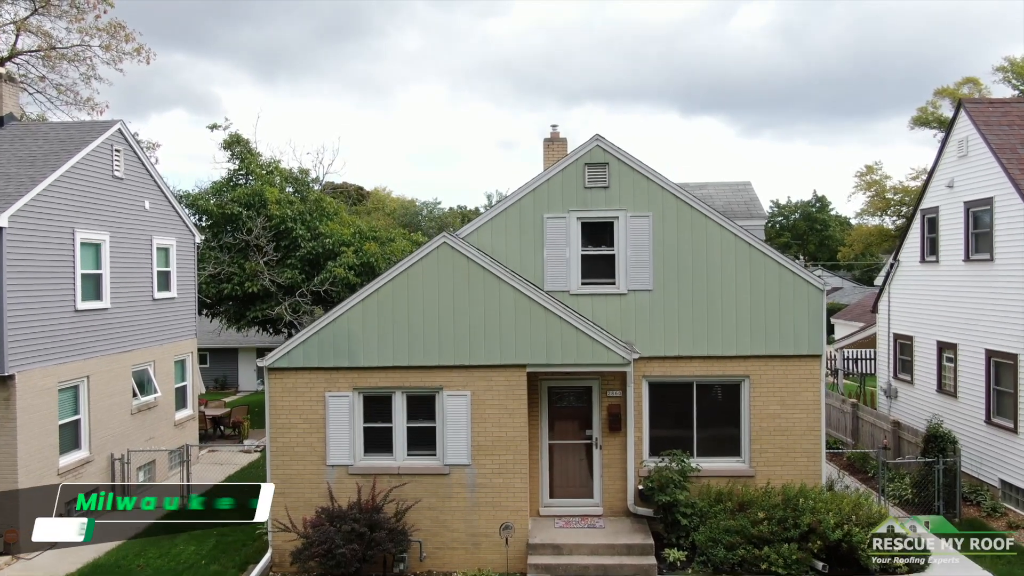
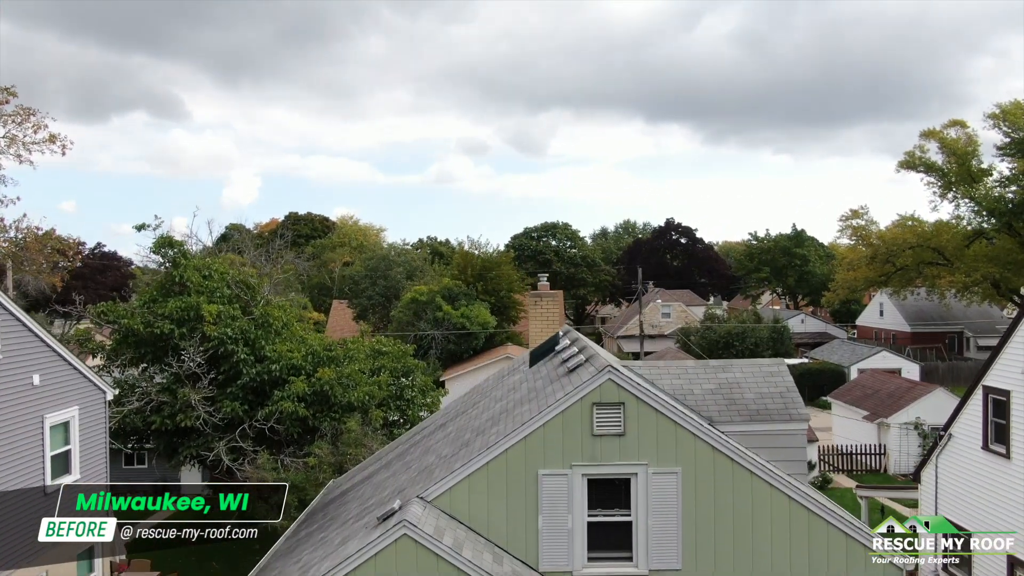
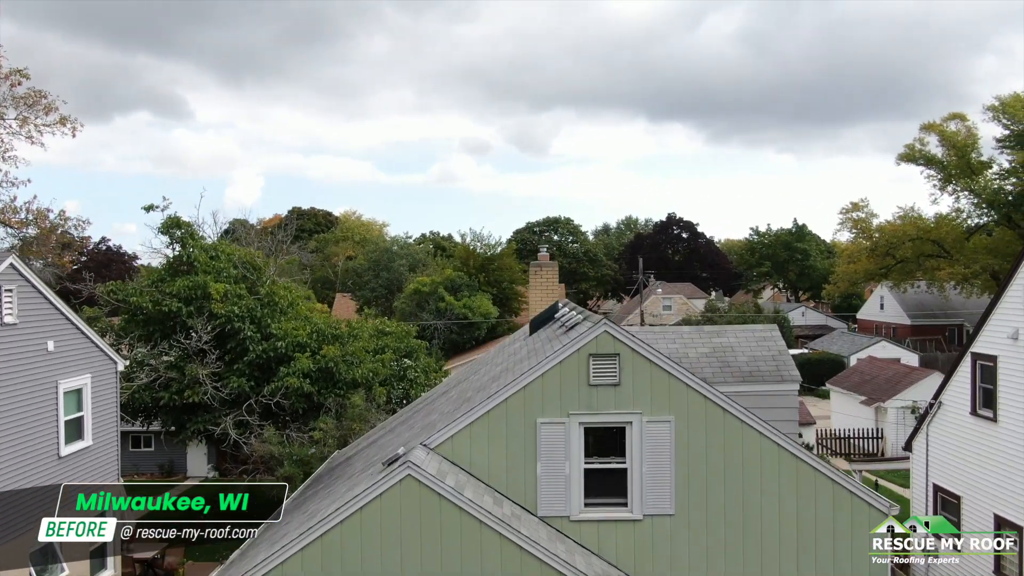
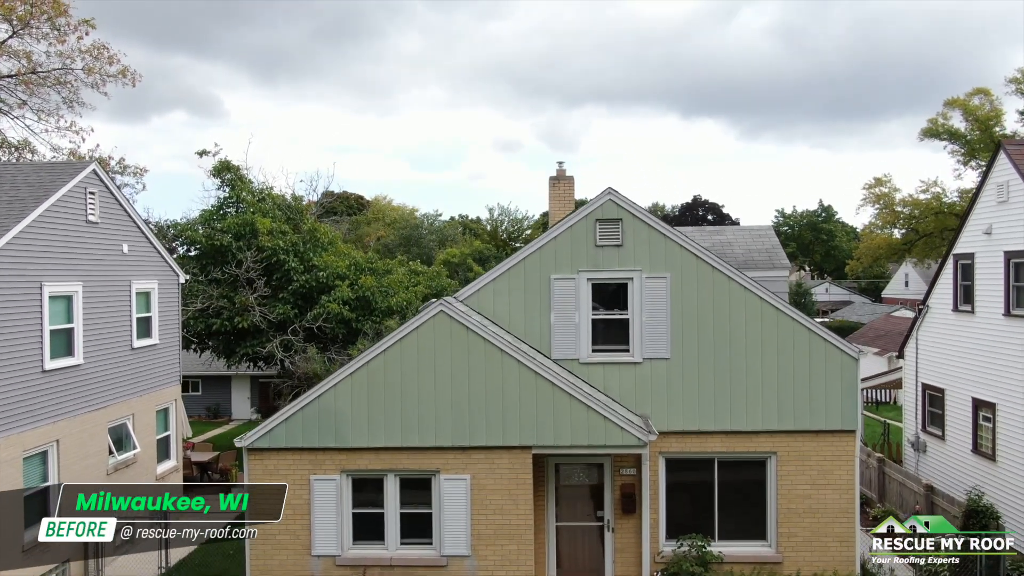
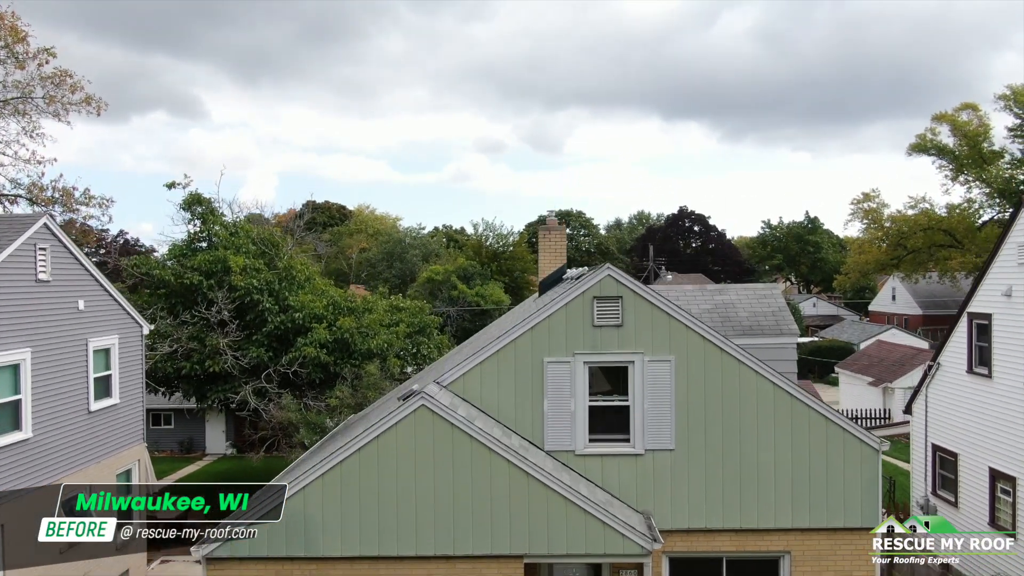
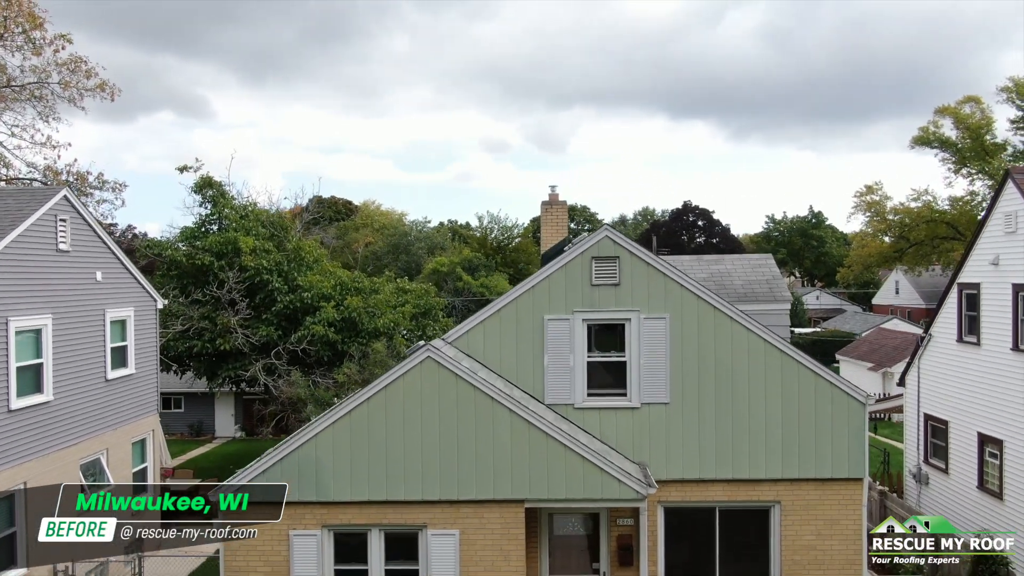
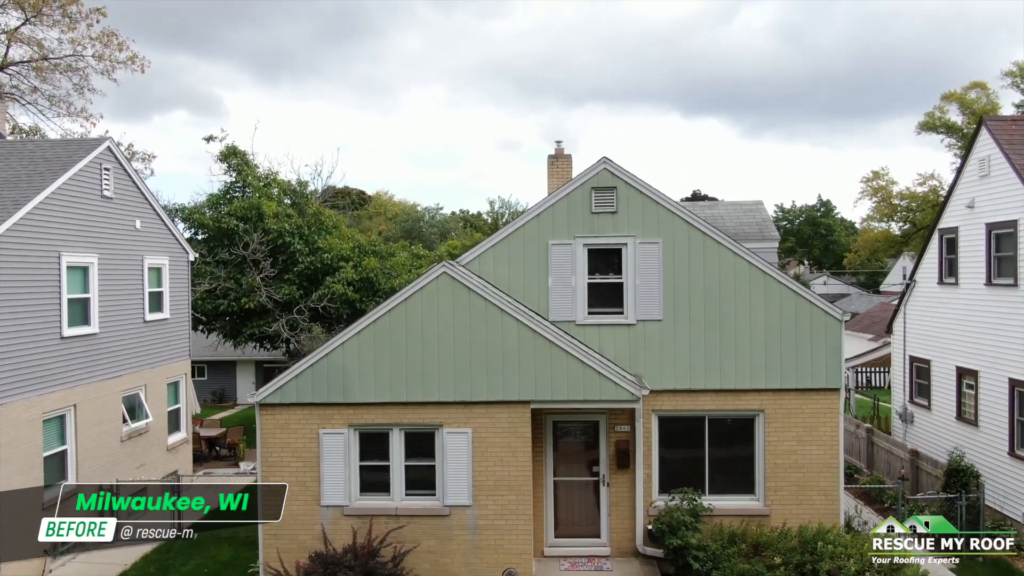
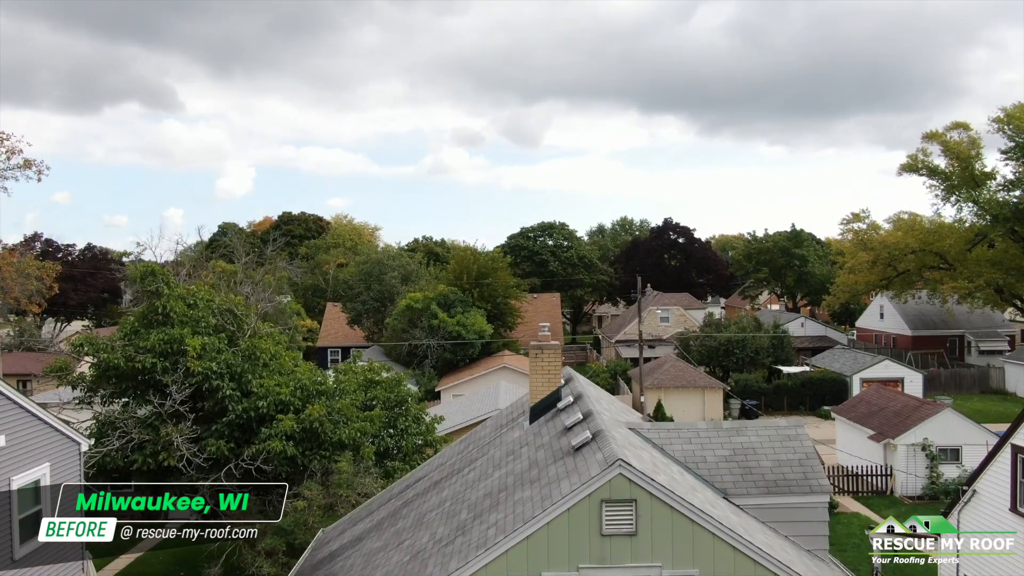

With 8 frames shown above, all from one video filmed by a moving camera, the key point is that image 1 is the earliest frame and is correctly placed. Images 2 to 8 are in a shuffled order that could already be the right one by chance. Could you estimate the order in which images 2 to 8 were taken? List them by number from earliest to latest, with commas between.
7, 4, 6, 5, 3, 2, 8
